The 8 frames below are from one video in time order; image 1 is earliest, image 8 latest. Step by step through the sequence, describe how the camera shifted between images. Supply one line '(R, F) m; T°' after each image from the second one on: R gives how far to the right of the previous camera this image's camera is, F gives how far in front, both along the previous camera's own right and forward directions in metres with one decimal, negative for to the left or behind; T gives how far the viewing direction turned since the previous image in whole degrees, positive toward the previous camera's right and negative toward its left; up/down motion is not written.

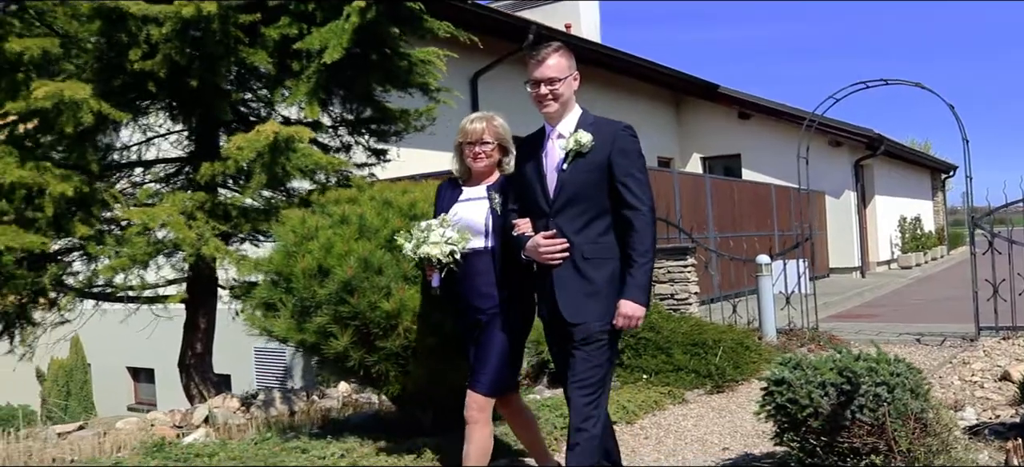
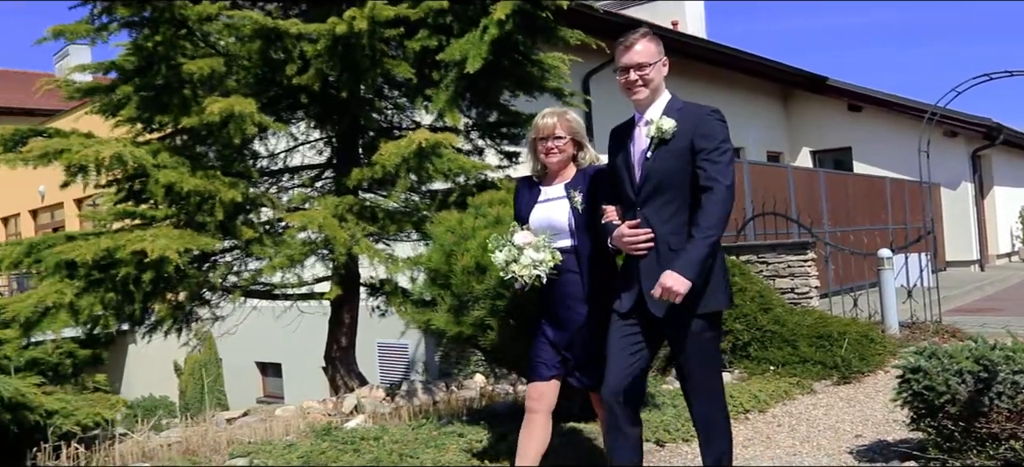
(-0.2, -0.3) m; -5°
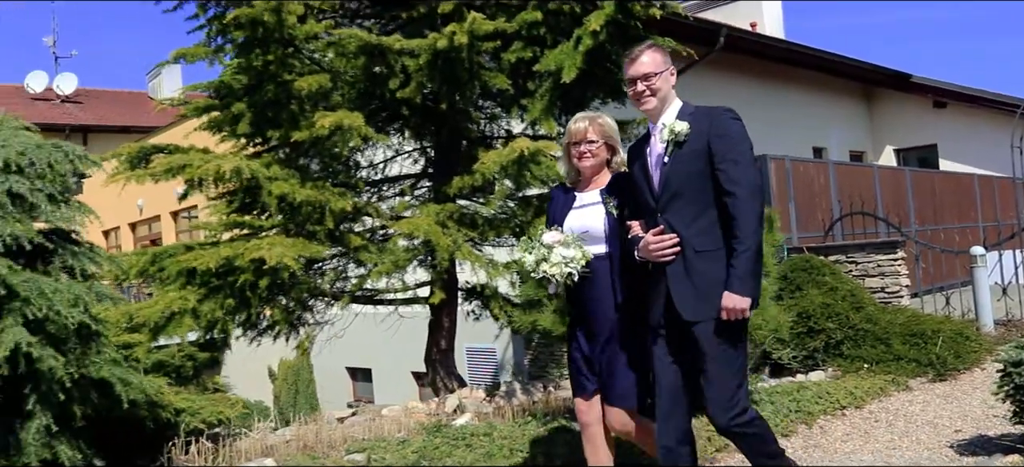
(-0.1, -0.2) m; -4°
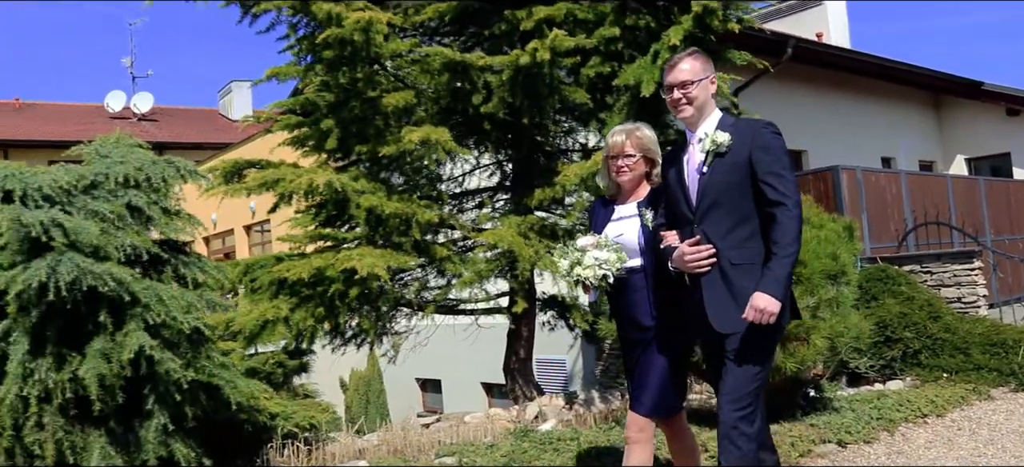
(-0.1, -0.2) m; -3°
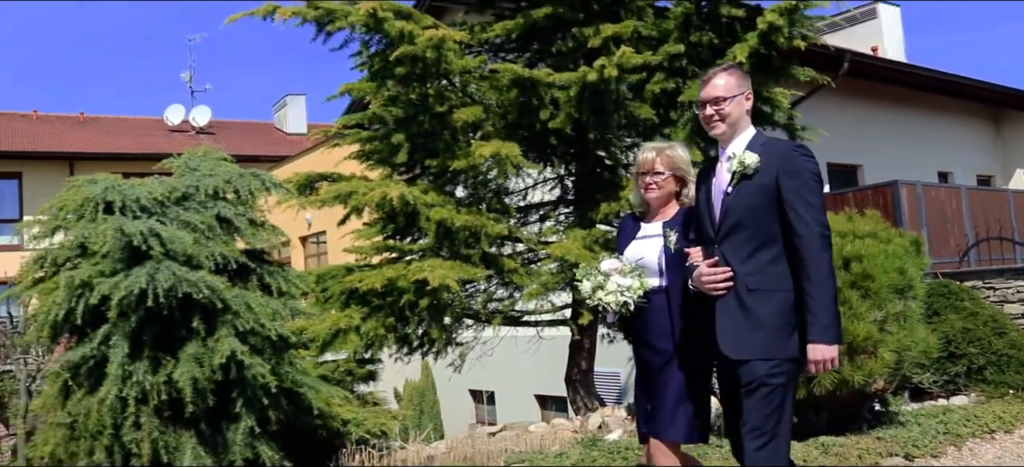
(-0.1, -0.1) m; -3°
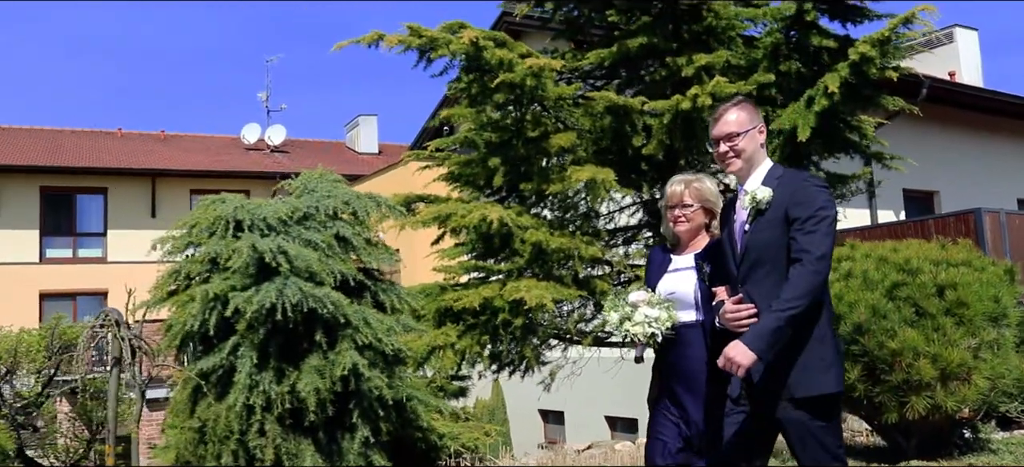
(-0.2, -0.2) m; -3°
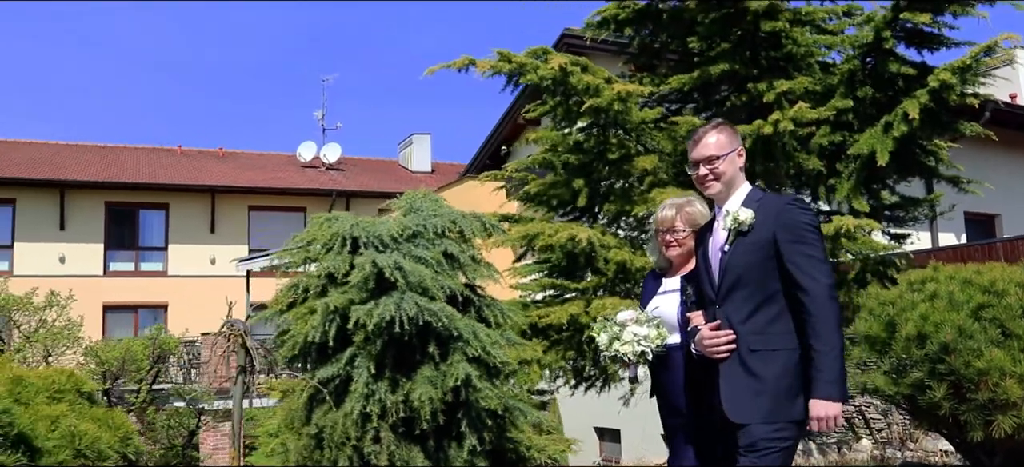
(-0.3, -0.3) m; -2°
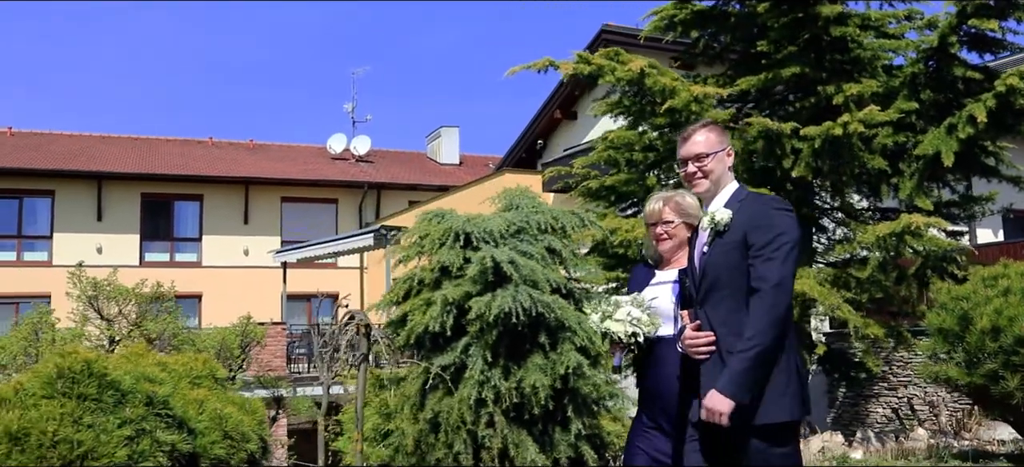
(-0.5, -0.3) m; -1°
